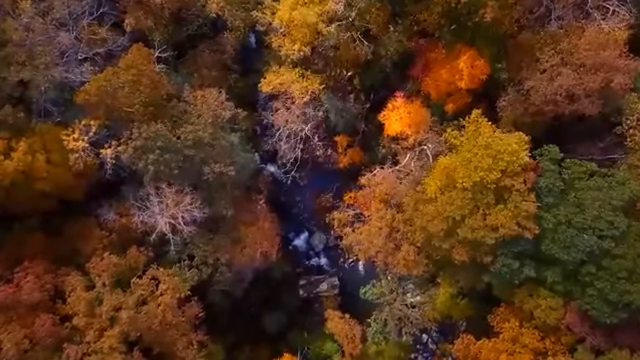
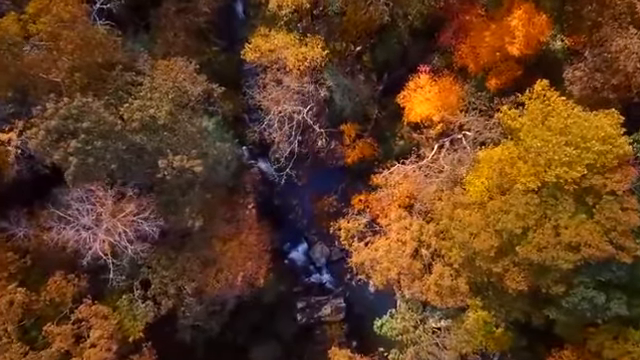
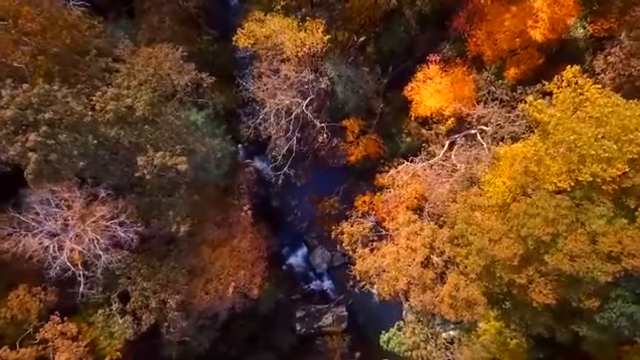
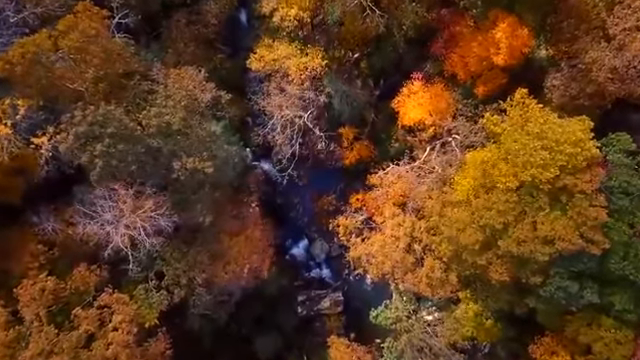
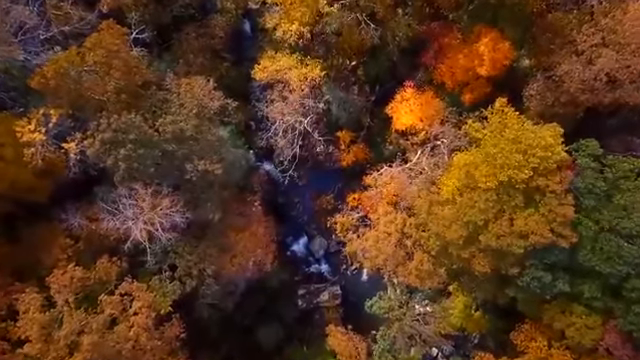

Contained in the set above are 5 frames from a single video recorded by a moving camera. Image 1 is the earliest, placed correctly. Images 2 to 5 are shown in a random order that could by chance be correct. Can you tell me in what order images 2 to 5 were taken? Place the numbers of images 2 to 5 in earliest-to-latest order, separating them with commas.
5, 4, 2, 3
